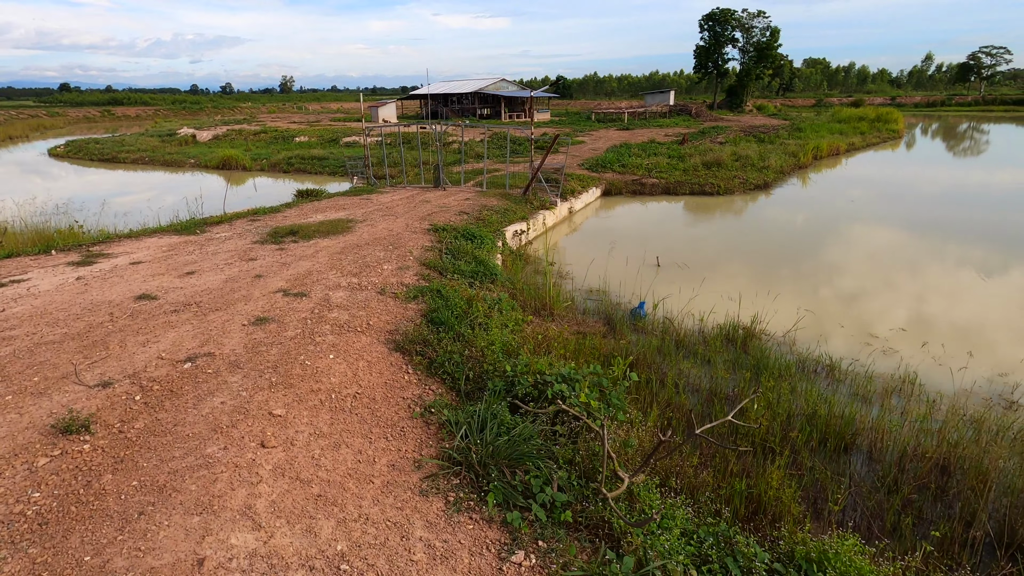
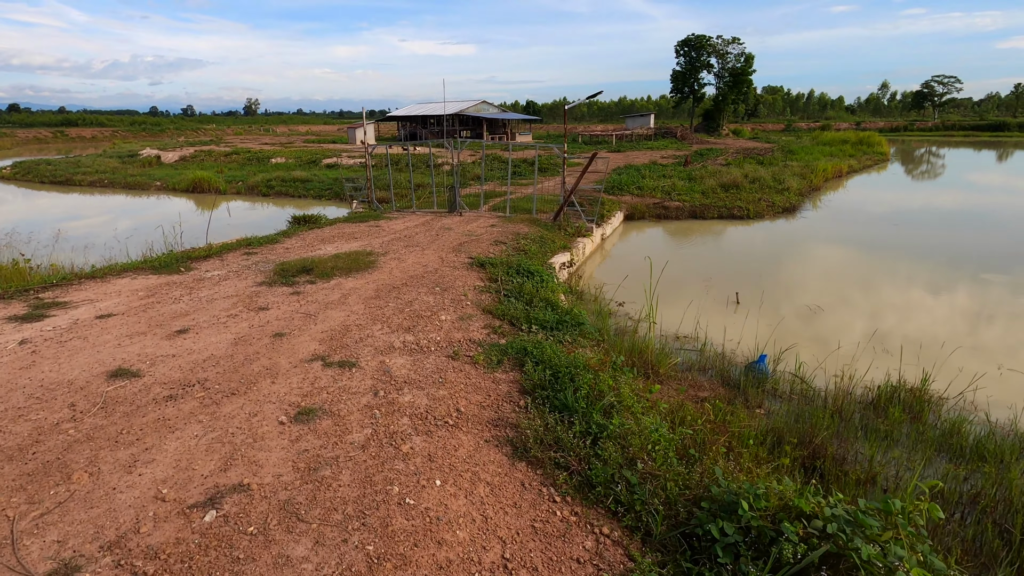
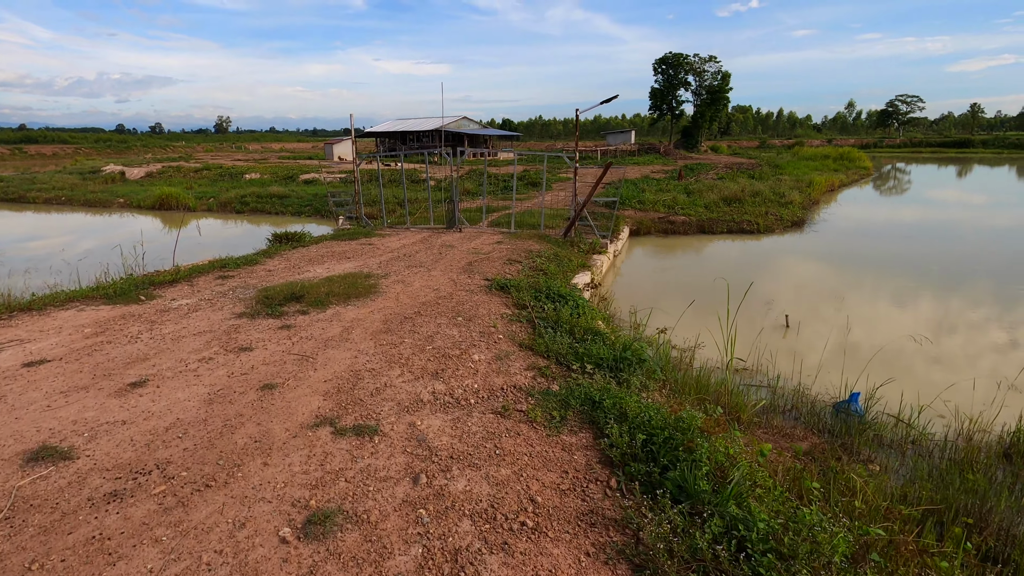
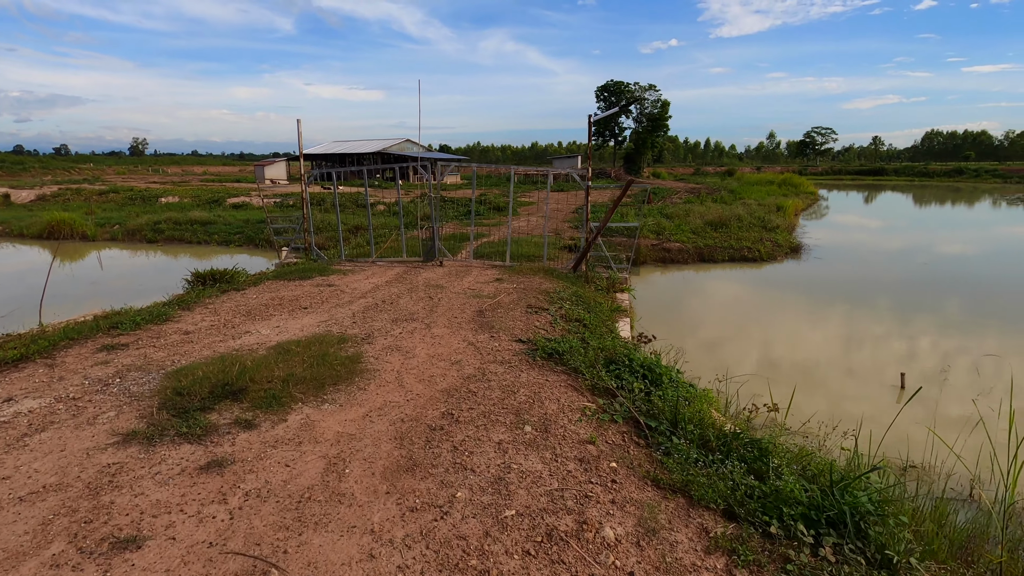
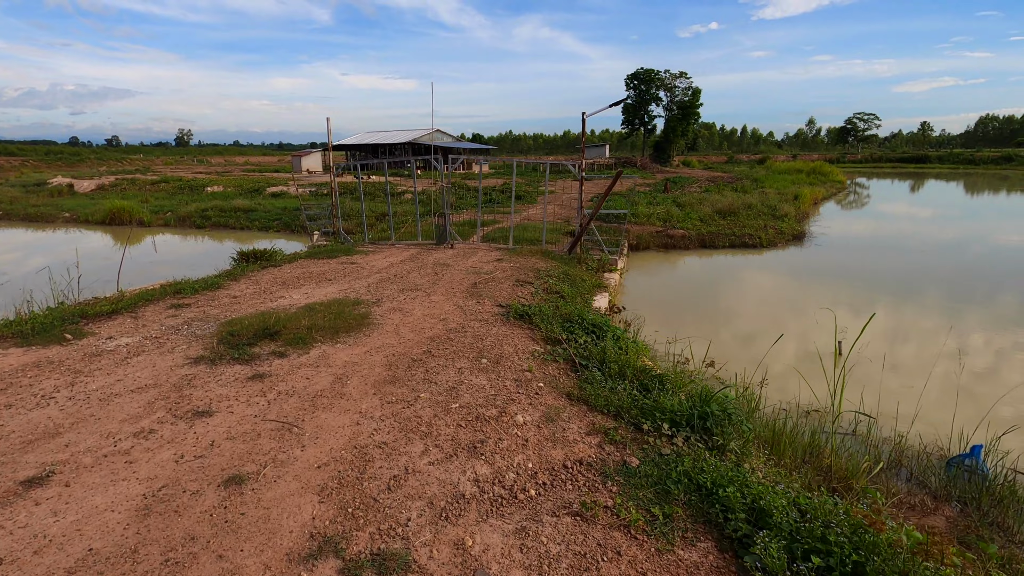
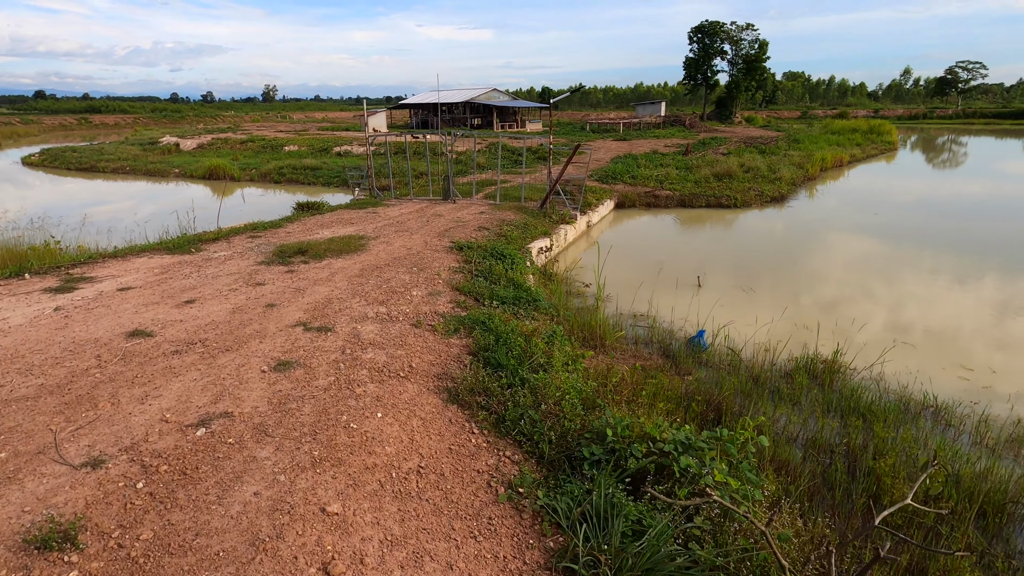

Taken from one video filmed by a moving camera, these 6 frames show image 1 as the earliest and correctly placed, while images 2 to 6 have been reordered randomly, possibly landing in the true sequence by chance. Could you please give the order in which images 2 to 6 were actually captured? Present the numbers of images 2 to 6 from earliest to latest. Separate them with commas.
6, 2, 3, 5, 4
